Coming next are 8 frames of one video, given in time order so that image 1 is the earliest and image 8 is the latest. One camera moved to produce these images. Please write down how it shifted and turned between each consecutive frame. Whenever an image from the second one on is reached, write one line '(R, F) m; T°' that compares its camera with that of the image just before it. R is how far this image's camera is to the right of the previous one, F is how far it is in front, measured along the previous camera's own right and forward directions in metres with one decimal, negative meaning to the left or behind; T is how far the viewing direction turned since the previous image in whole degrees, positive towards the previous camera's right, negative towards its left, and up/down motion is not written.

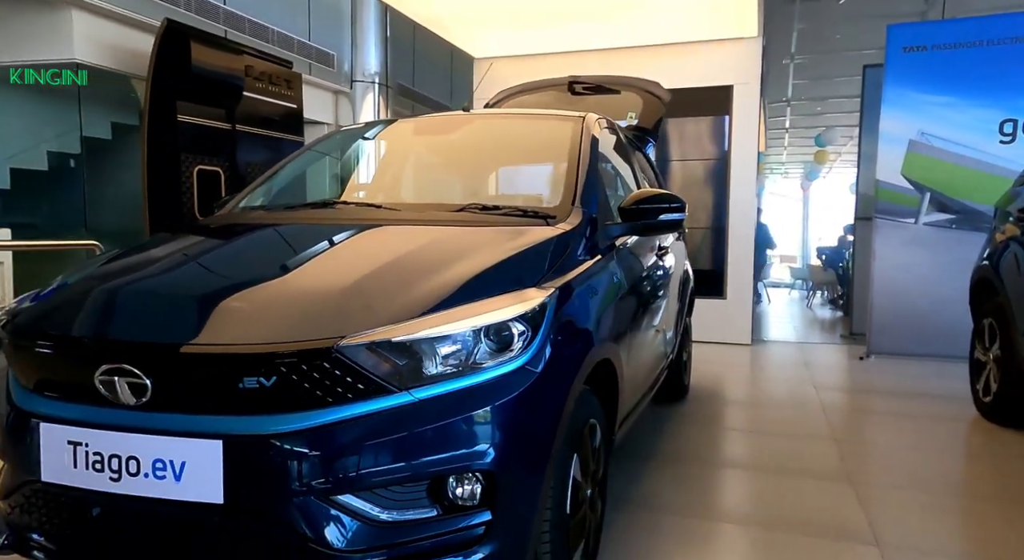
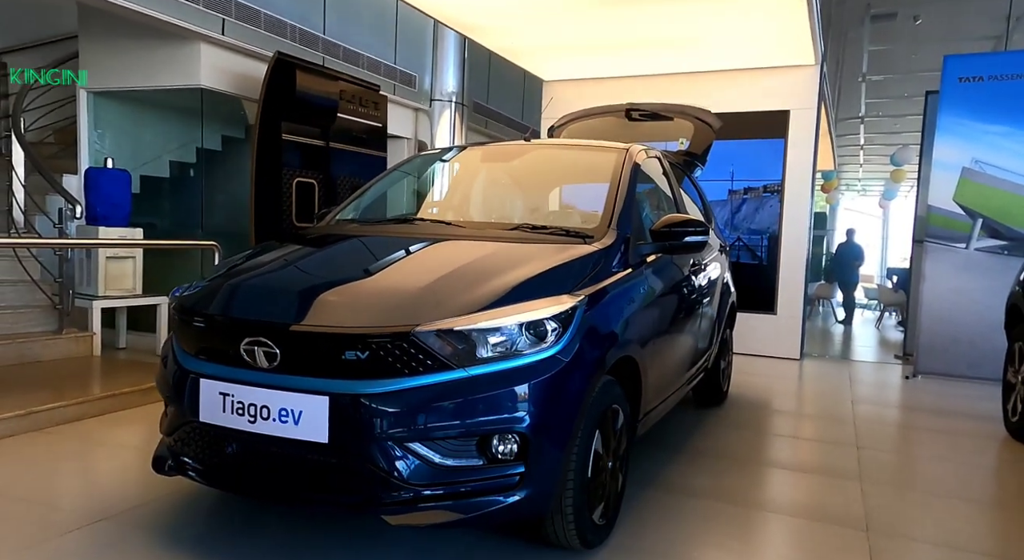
(+0.1, -0.4) m; -6°
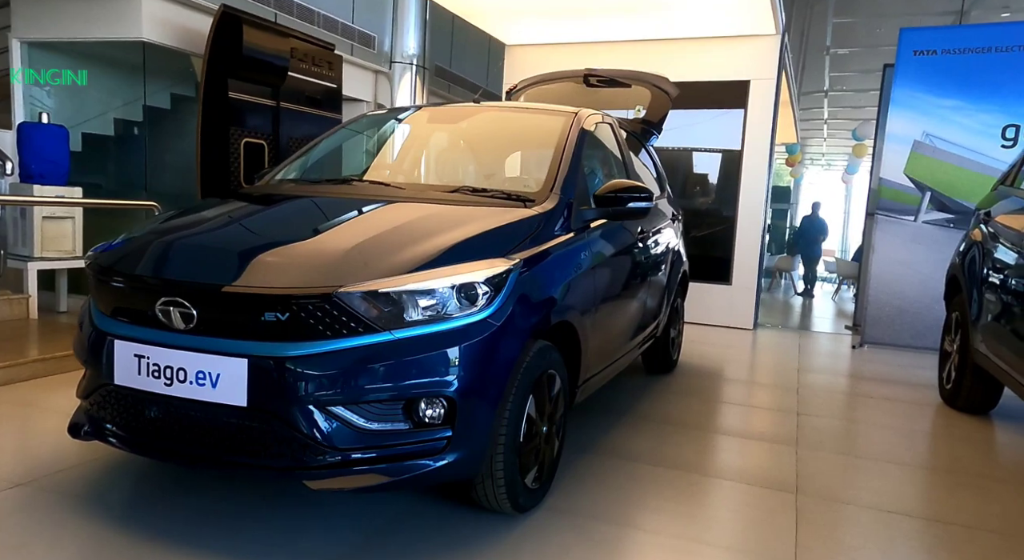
(+0.1, 0.0) m; +2°
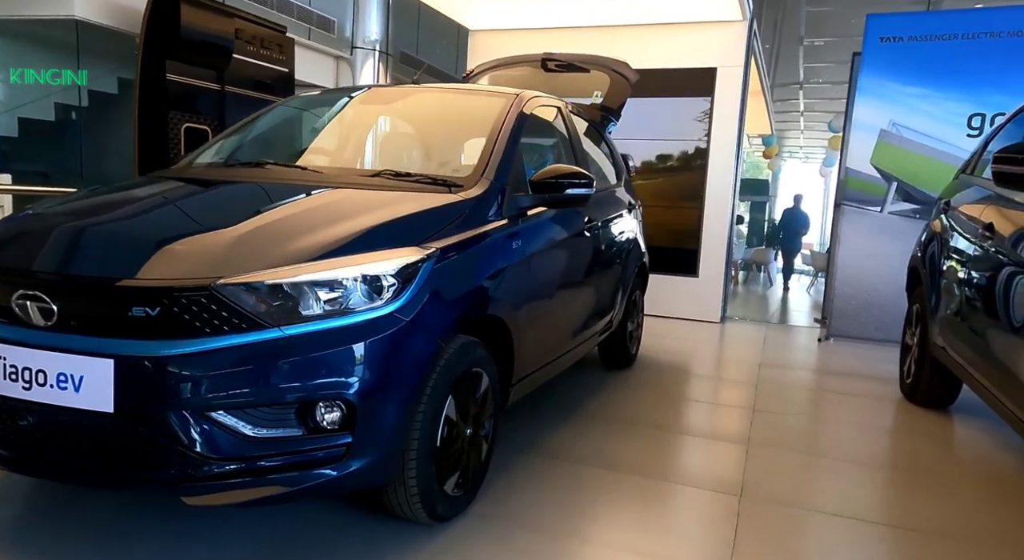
(+0.2, +0.2) m; +1°
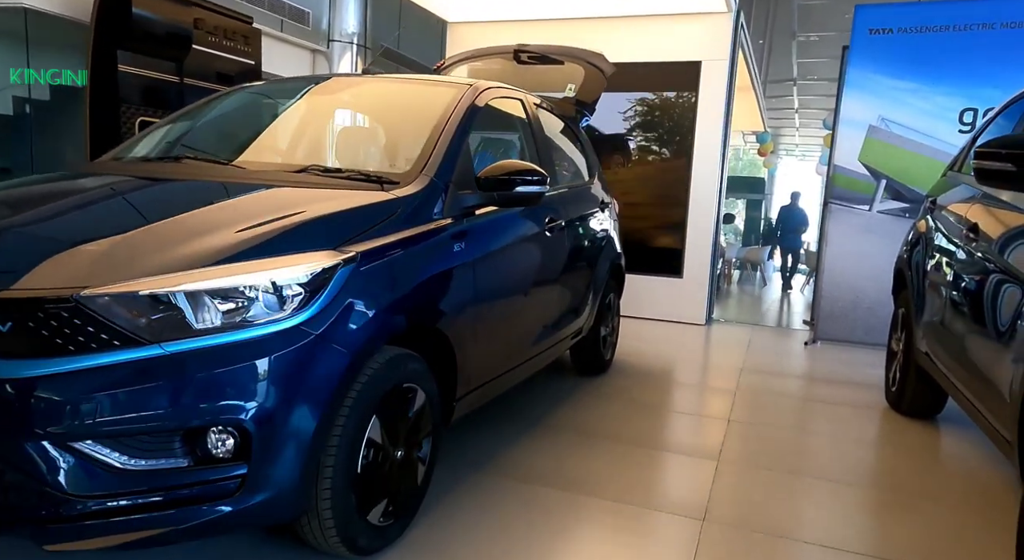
(+0.2, +0.2) m; 0°
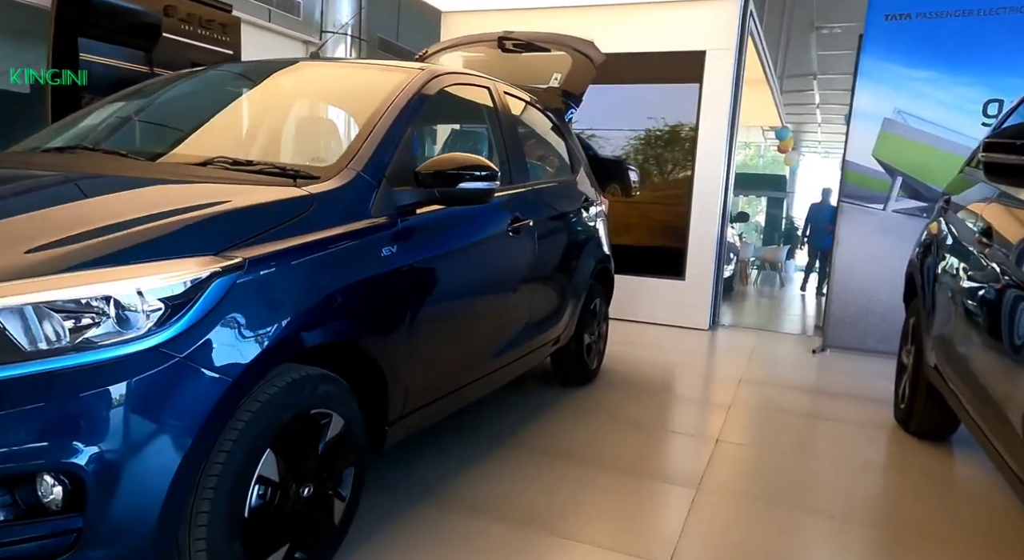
(+0.2, +0.3) m; -2°
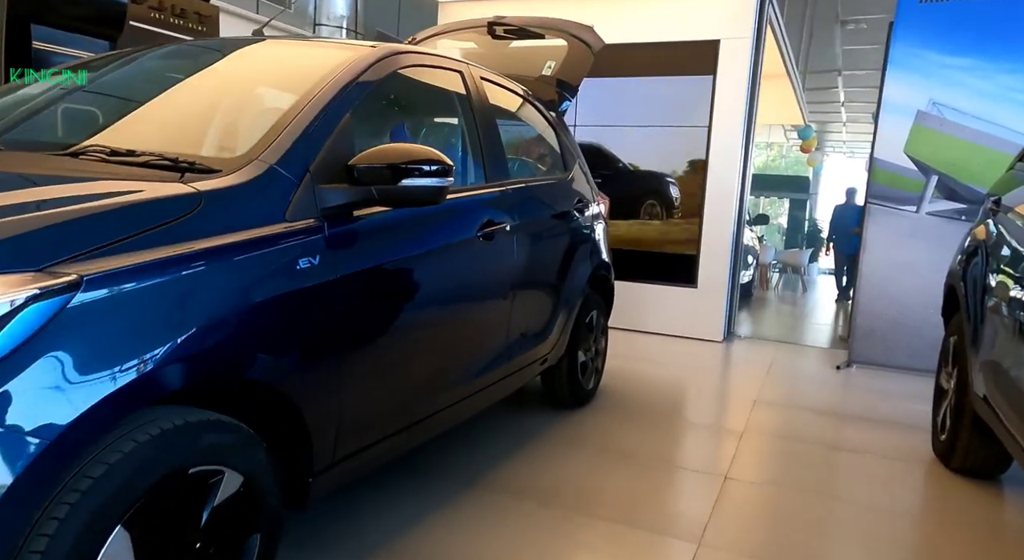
(+0.2, +0.4) m; -2°
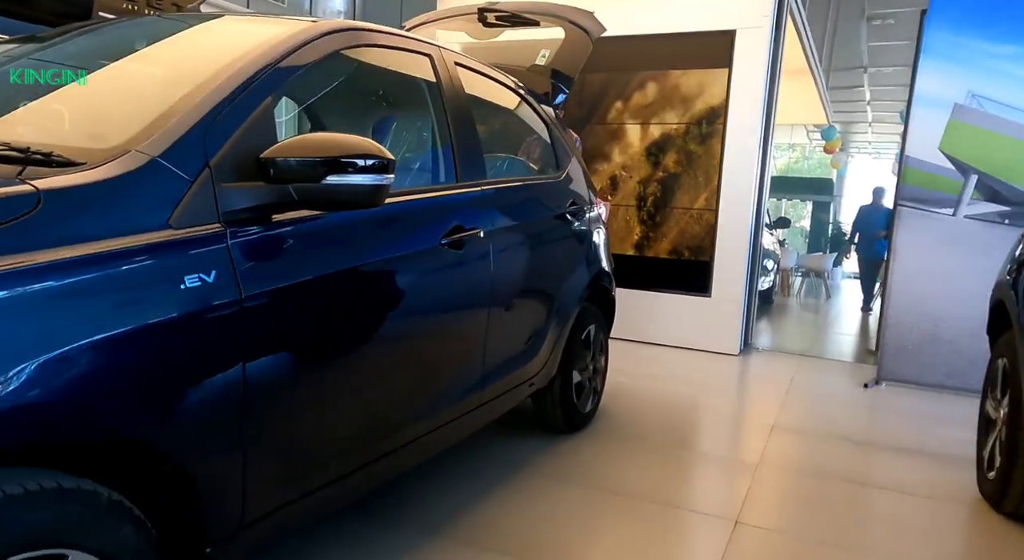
(+0.1, +0.3) m; -2°
